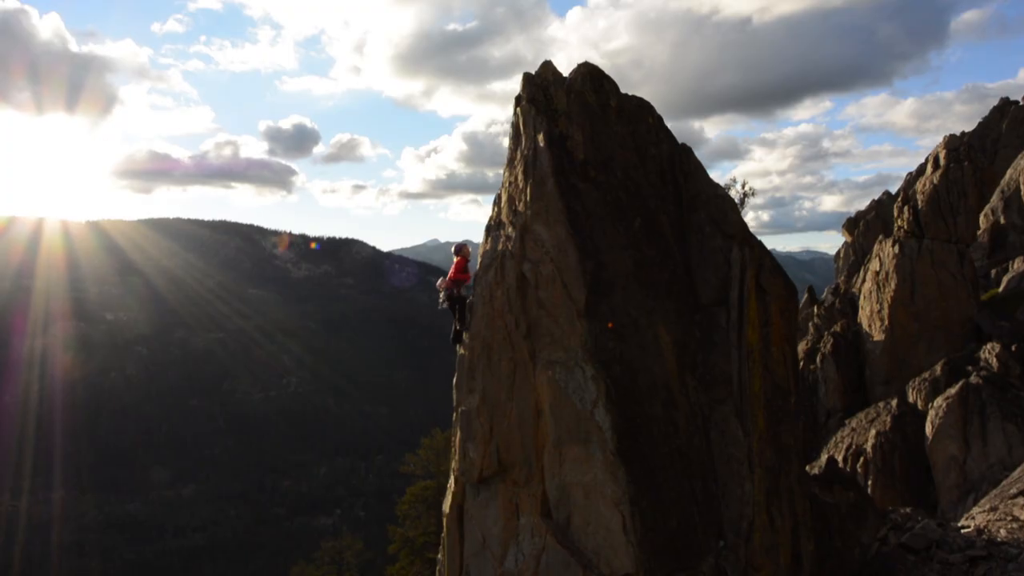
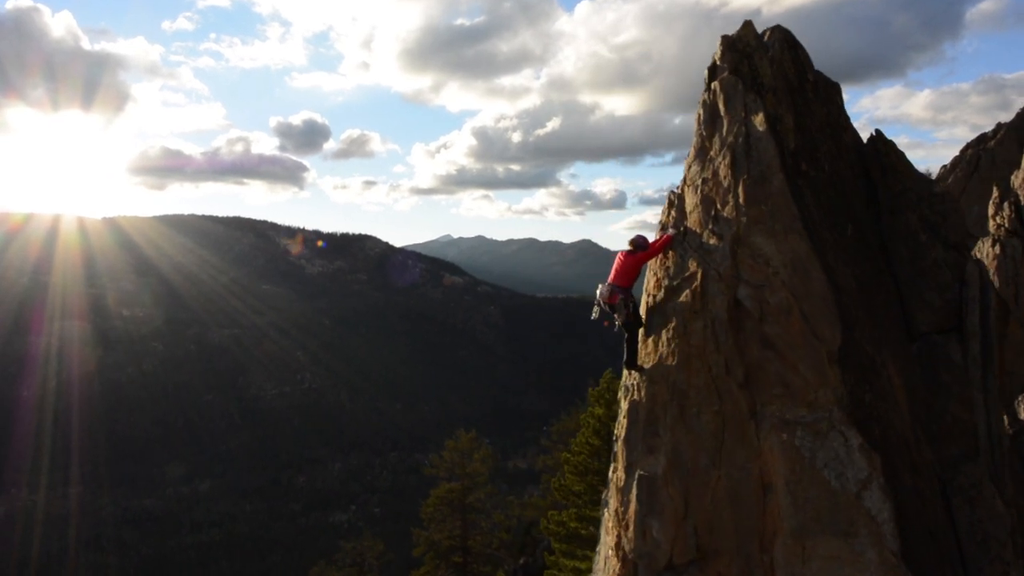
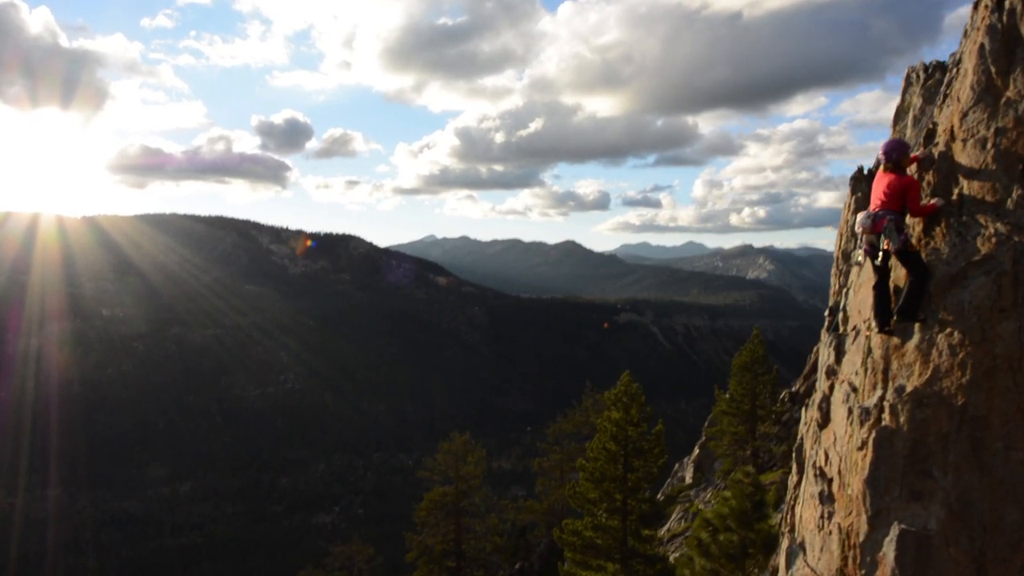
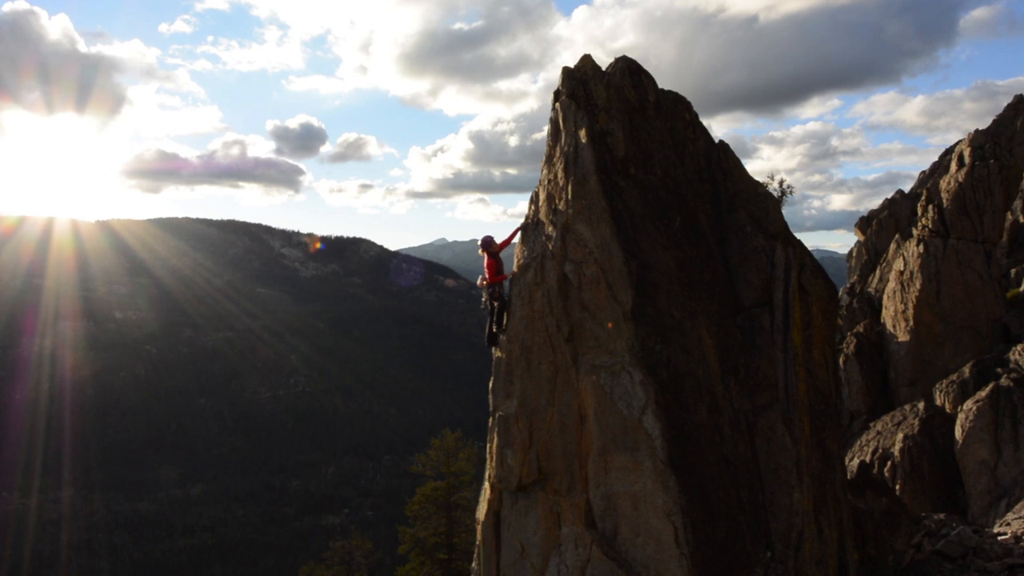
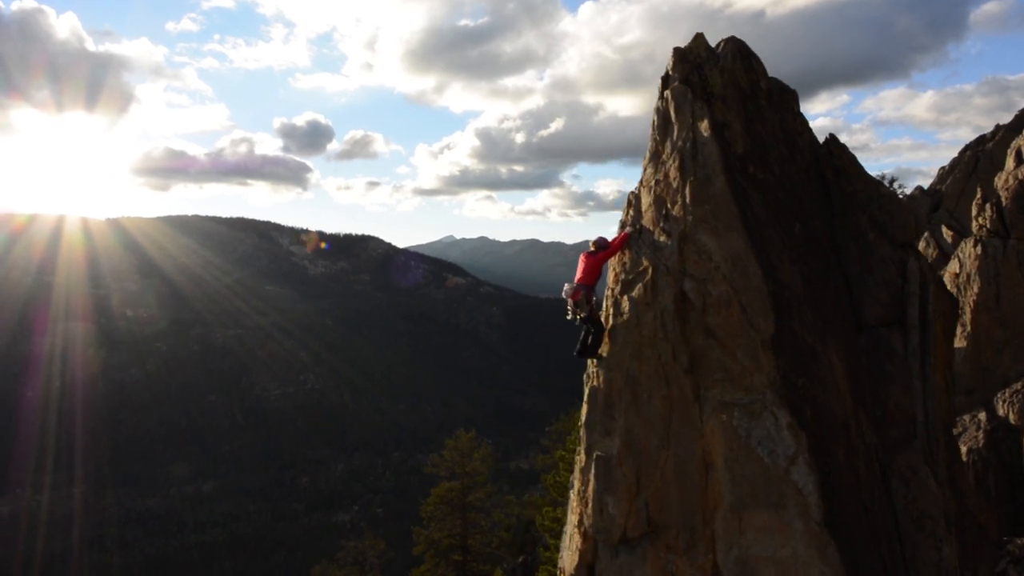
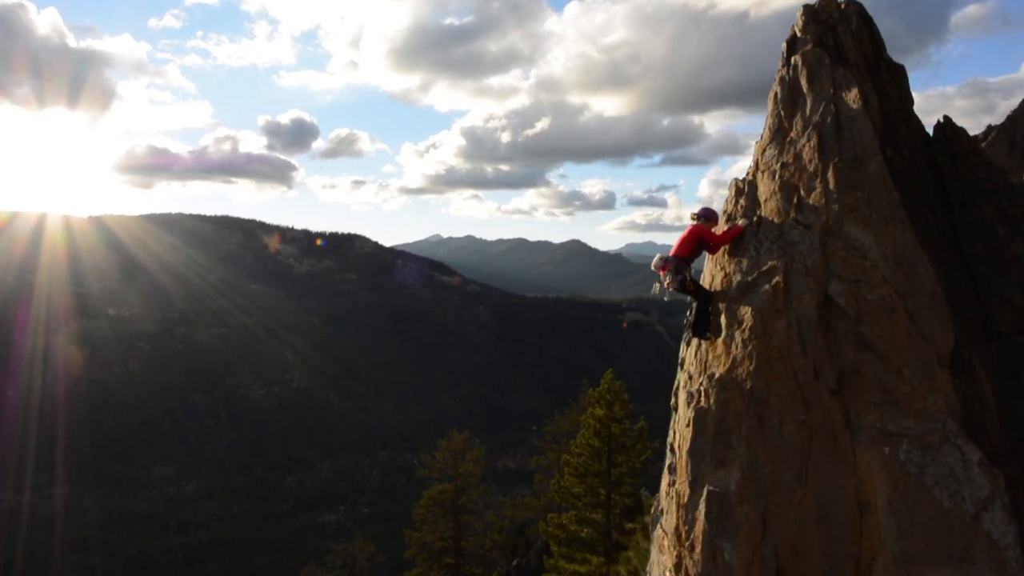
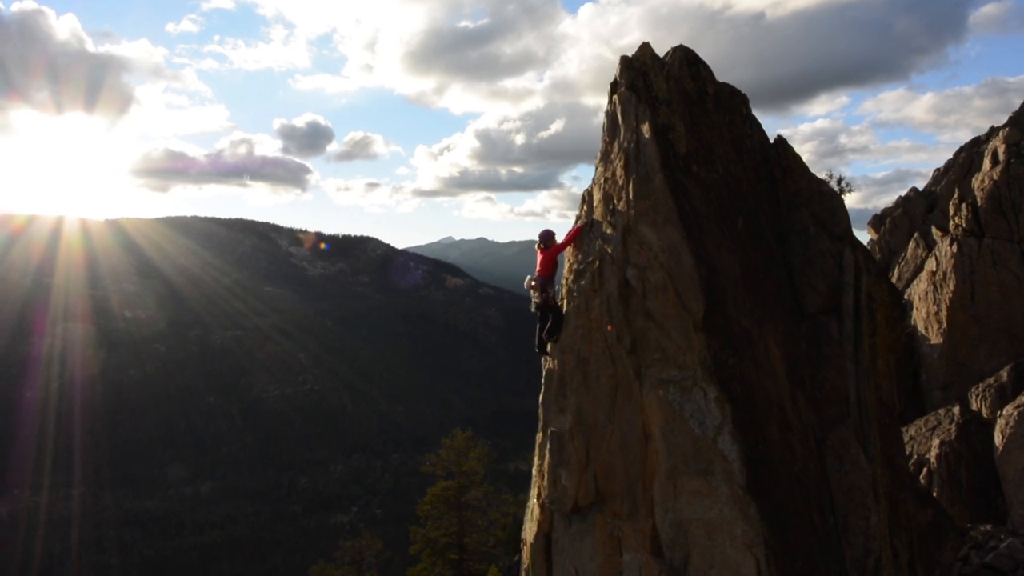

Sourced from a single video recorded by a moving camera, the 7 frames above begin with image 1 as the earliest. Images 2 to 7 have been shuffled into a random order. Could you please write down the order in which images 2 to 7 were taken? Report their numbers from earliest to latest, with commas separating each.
4, 7, 5, 2, 6, 3
